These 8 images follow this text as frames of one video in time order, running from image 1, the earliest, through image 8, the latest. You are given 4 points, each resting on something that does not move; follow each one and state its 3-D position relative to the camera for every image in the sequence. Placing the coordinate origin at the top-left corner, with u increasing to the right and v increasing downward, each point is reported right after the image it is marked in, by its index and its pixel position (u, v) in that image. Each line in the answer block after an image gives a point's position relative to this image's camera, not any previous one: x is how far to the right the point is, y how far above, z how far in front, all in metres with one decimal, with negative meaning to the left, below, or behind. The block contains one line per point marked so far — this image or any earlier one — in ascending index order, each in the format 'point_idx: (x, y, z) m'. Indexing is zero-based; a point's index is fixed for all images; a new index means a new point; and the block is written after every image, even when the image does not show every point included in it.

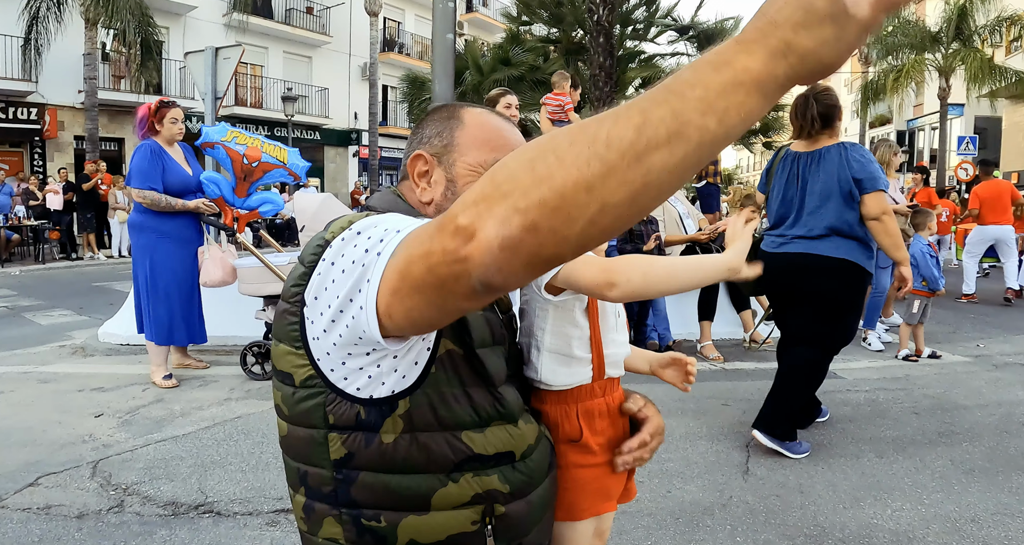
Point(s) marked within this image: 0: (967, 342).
0: (+4.7, -0.7, +6.6) m
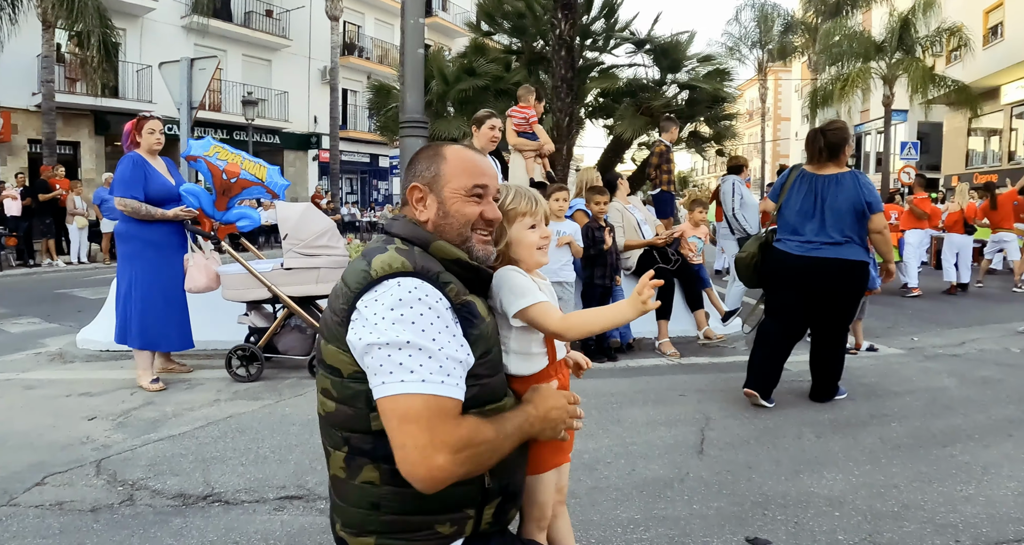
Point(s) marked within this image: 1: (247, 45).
0: (+4.4, -0.7, +7.2) m
1: (-7.7, +6.7, +19.0) m
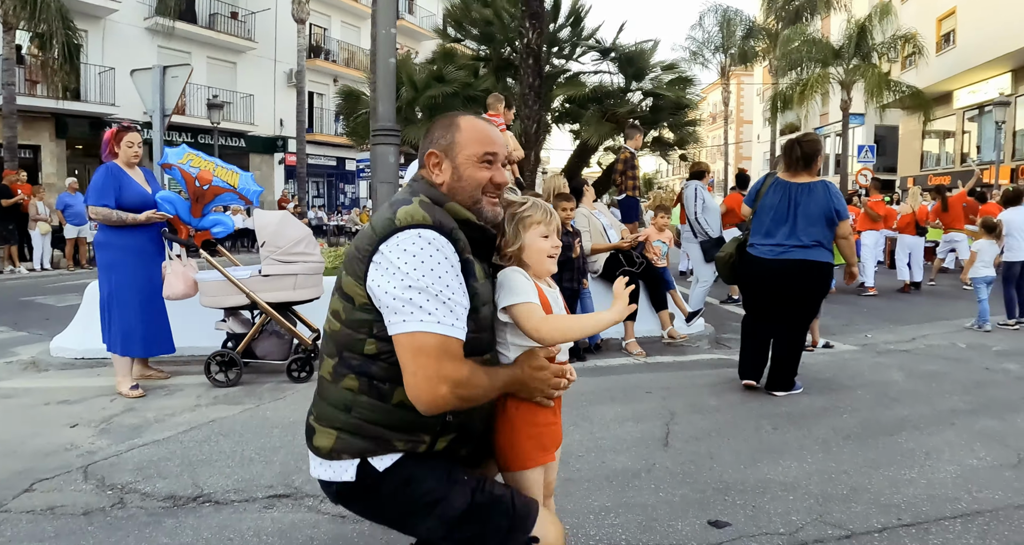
0: (+4.0, -0.7, +7.6) m
1: (-8.7, +6.5, +18.8) m
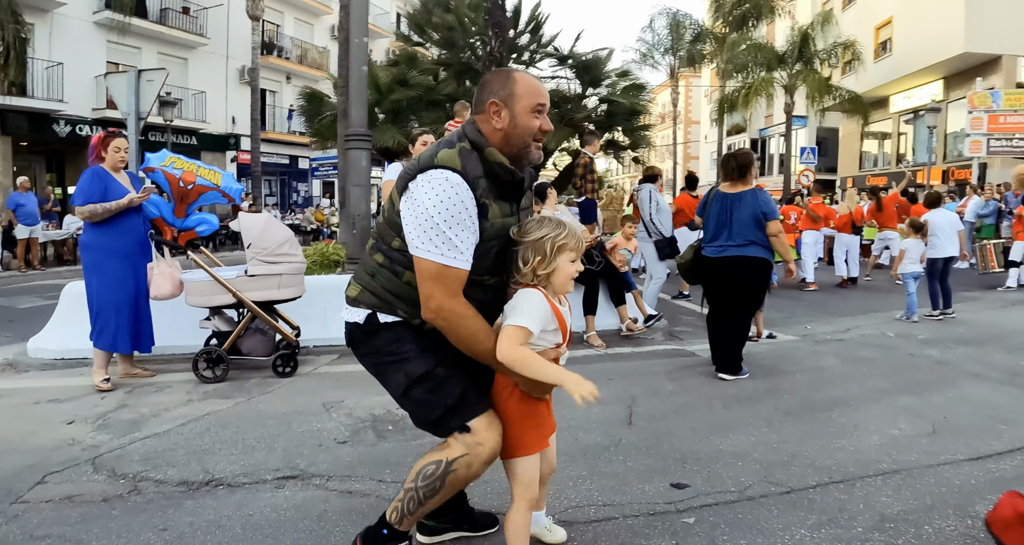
0: (+3.6, -0.7, +8.2) m
1: (-10.0, +6.5, +18.4) m
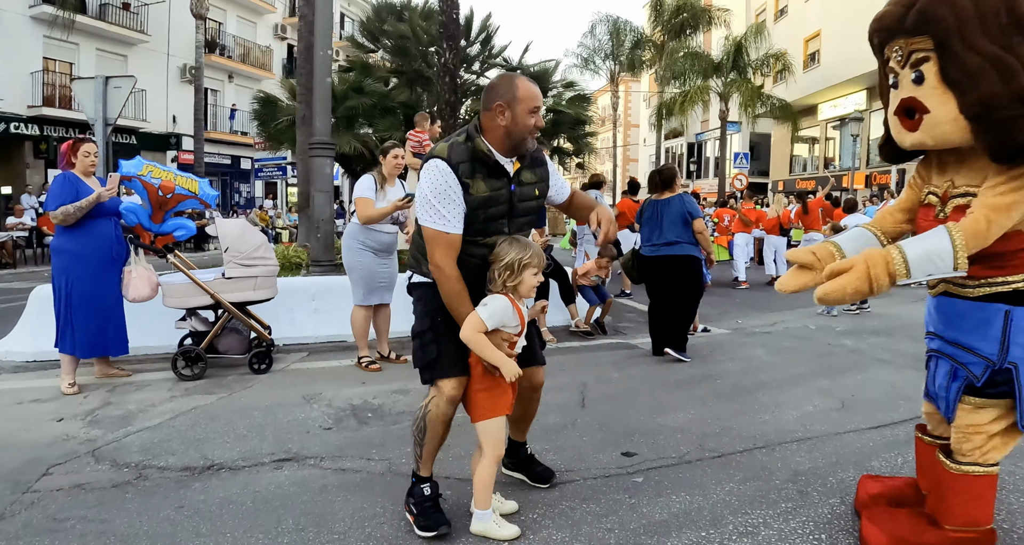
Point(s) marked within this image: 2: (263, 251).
0: (+3.0, -0.6, +9.0) m
1: (-11.4, +6.5, +18.0) m
2: (-2.1, +0.2, +5.4) m
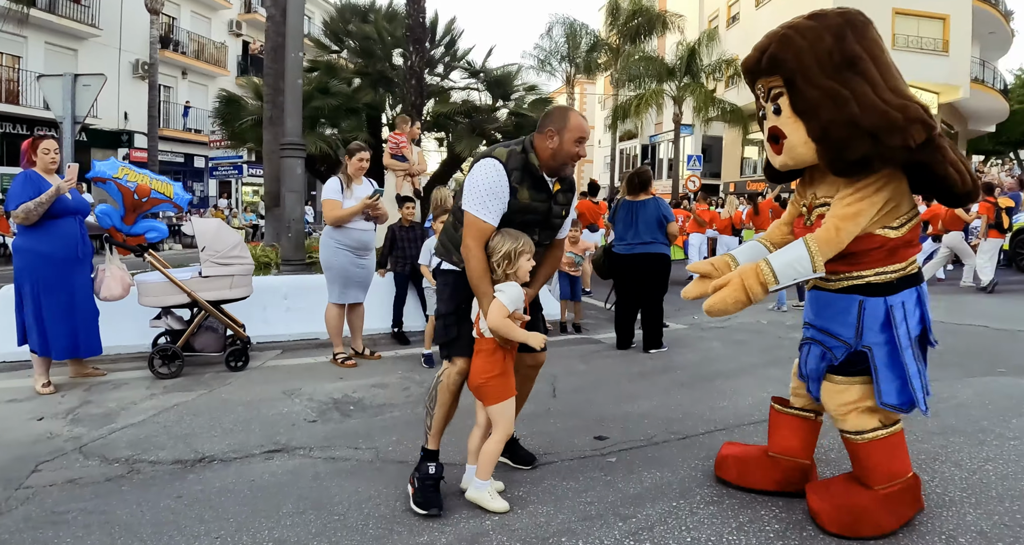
0: (+2.6, -0.6, +9.4) m
1: (-12.5, +6.4, +17.4) m
2: (-2.3, +0.2, +5.5) m
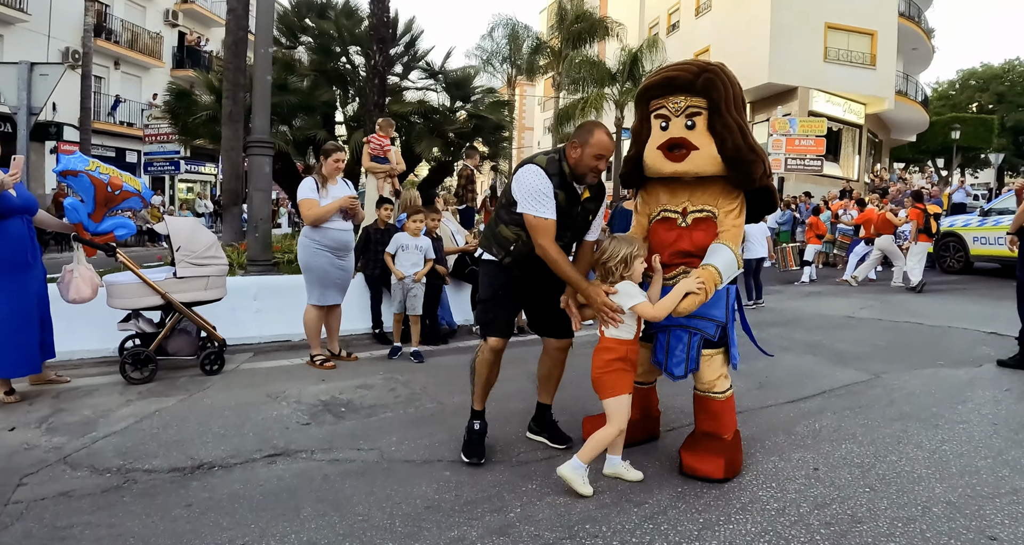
0: (+2.0, -0.6, +9.7) m
1: (-13.7, +6.4, +16.3) m
2: (-2.5, +0.2, +5.4) m
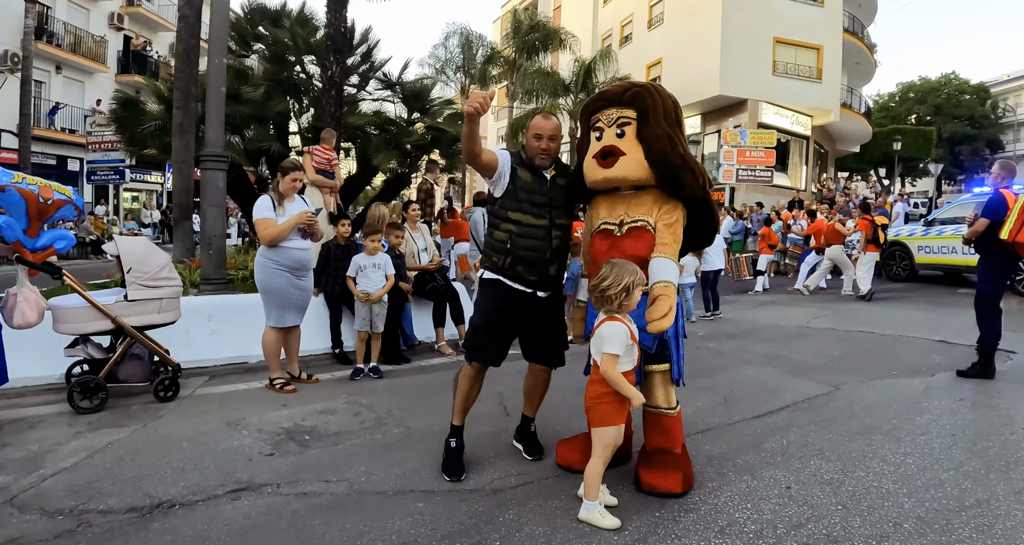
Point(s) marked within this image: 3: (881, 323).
0: (+1.5, -0.8, +9.8) m
1: (-14.7, +6.0, +15.4) m
2: (-2.7, 0.0, +5.2) m
3: (+5.5, -0.7, +9.5) m
